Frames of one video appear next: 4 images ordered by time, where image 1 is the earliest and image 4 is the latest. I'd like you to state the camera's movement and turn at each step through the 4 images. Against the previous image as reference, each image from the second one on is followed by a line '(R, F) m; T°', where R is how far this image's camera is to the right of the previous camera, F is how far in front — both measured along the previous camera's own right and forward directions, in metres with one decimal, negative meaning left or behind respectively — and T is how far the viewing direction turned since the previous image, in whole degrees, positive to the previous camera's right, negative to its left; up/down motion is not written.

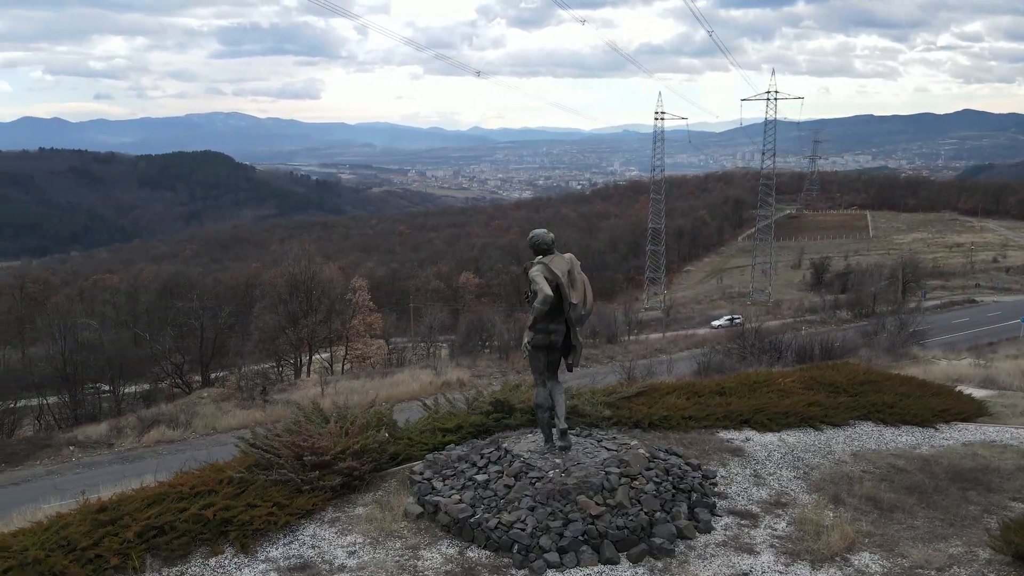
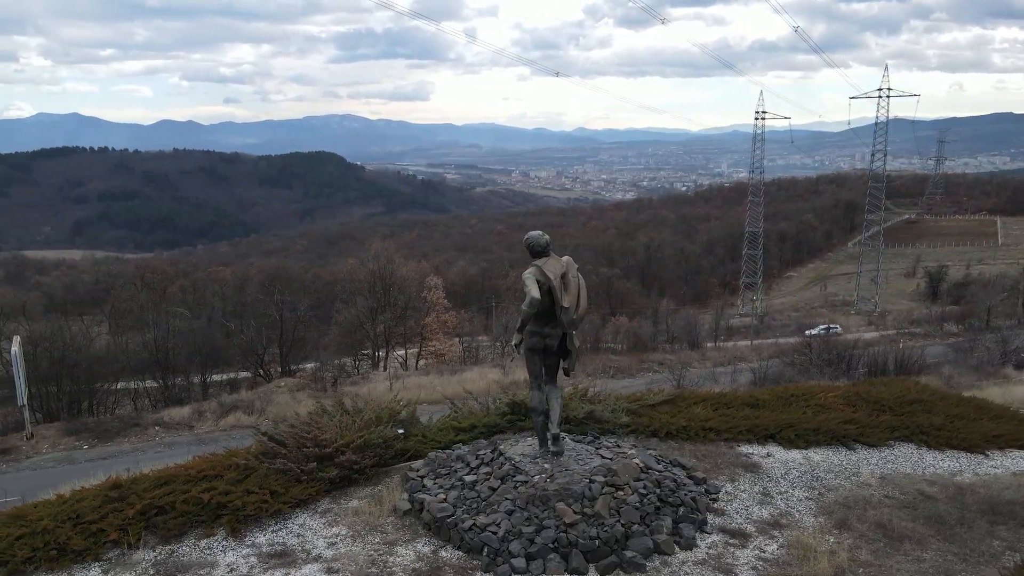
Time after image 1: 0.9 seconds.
(+1.0, +0.1) m; -7°
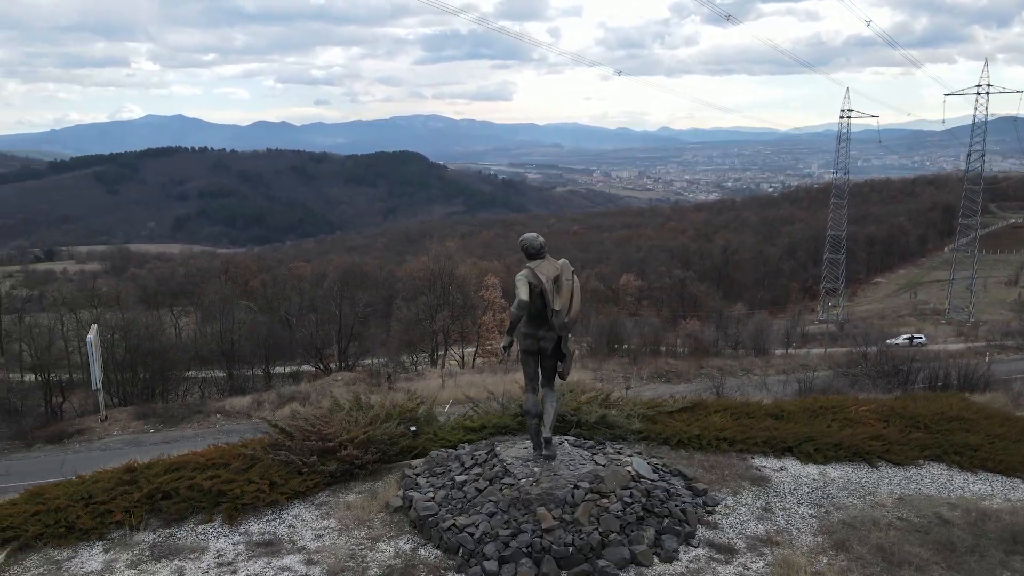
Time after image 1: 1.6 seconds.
(+0.8, +0.1) m; -6°
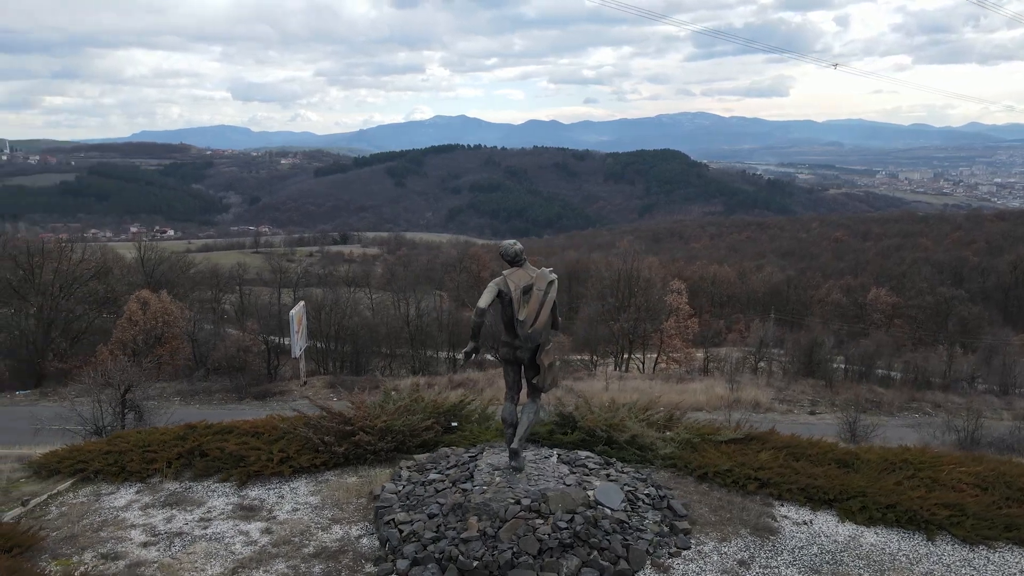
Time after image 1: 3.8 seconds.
(+2.6, +0.5) m; -19°
